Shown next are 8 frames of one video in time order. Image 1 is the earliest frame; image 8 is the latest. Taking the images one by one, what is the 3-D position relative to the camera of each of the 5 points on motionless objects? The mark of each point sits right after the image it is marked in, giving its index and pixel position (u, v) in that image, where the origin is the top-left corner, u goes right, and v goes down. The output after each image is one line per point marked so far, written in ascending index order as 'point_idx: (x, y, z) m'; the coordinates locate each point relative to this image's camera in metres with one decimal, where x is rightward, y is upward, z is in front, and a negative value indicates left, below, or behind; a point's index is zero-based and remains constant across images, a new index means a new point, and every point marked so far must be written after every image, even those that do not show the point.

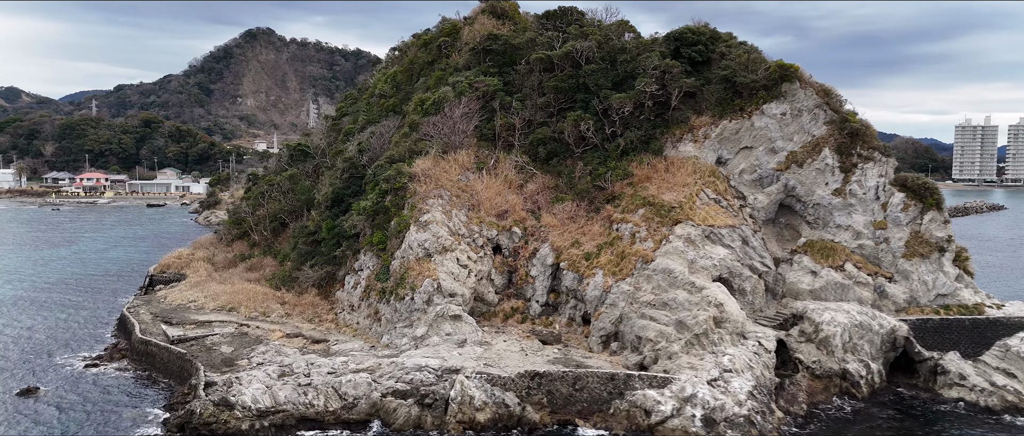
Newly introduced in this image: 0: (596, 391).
0: (+1.8, -3.6, +16.3) m
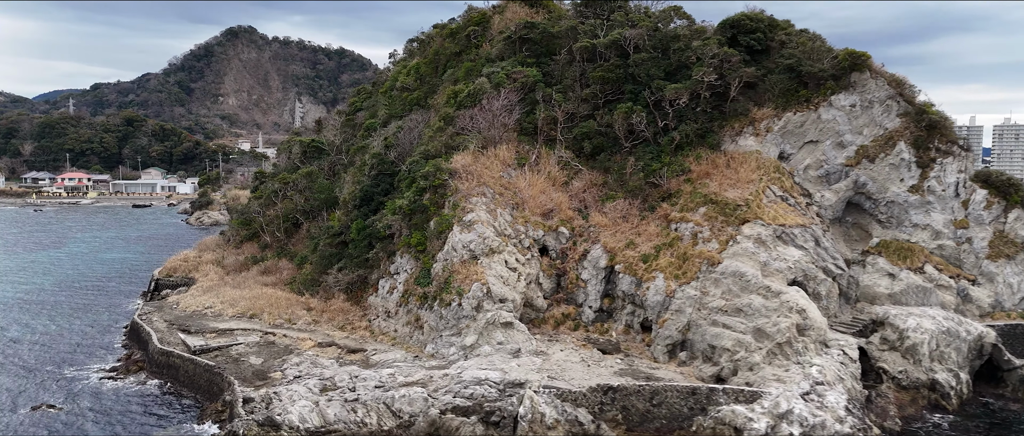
0: (+3.1, -3.6, +14.9) m
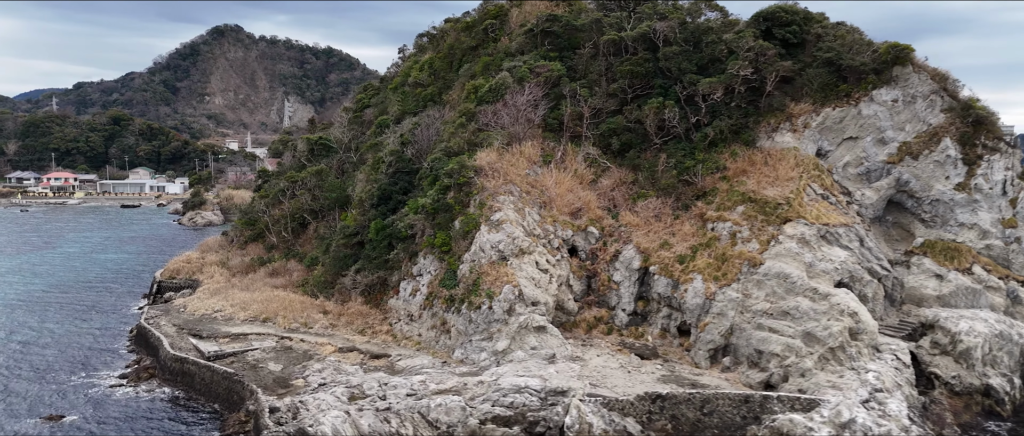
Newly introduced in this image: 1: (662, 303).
0: (+3.9, -3.6, +14.2) m
1: (+3.5, -2.0, +18.1) m
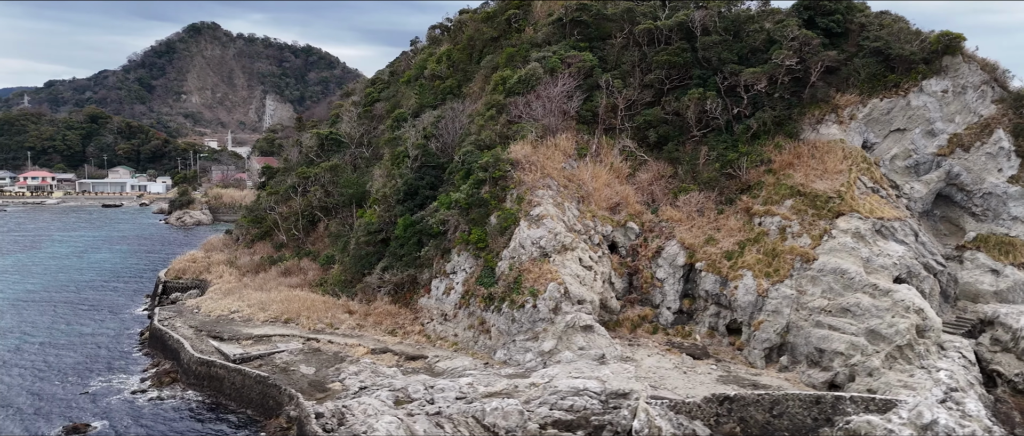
0: (+5.0, -3.5, +13.5) m
1: (+4.4, -1.8, +17.4) m
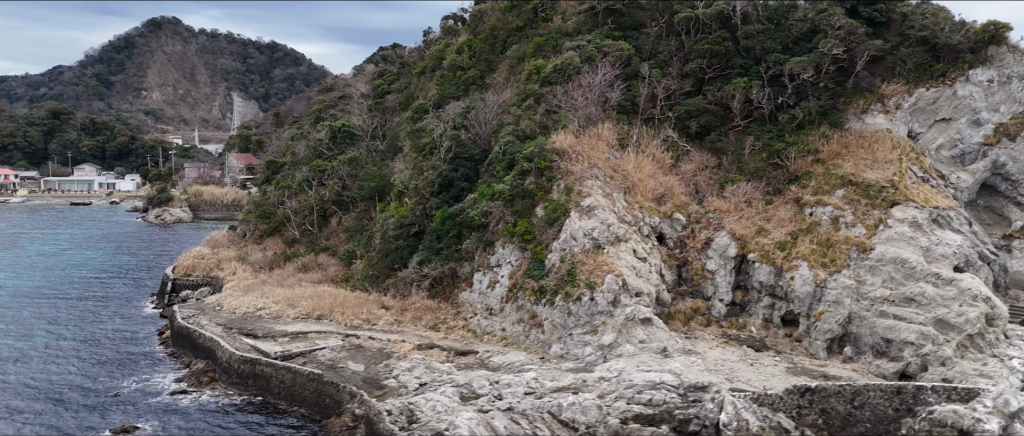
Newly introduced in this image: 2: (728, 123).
0: (+6.3, -3.3, +13.3) m
1: (+5.5, -1.6, +17.2) m
2: (+5.4, +2.4, +19.7) m
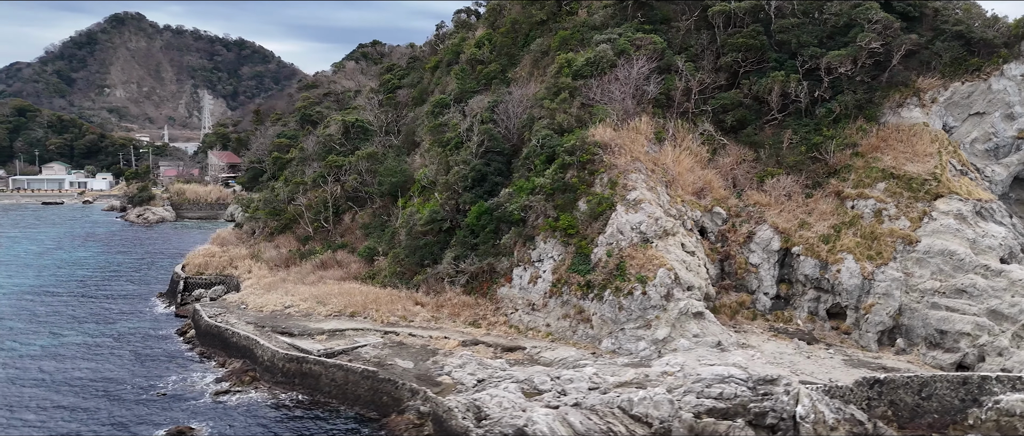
0: (+7.5, -3.1, +13.4) m
1: (+6.5, -1.5, +17.2) m
2: (+6.3, +2.5, +19.7) m
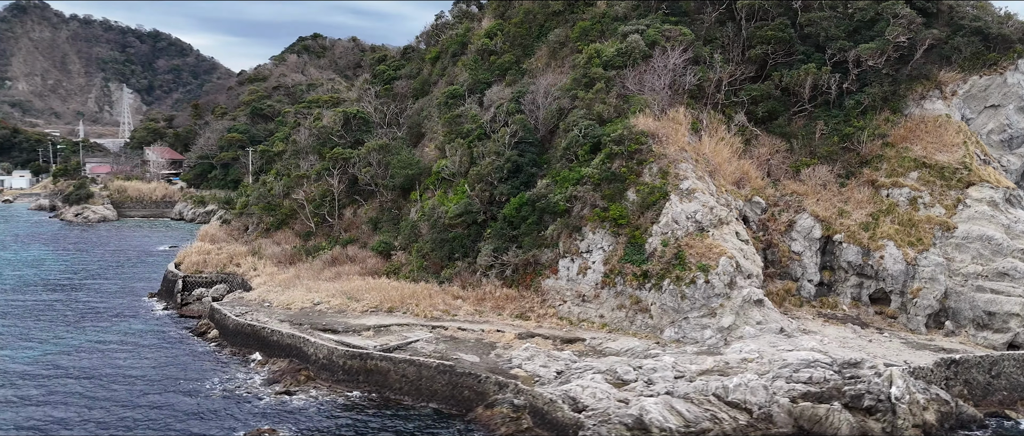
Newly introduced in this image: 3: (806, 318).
0: (+9.0, -2.8, +14.0) m
1: (+7.7, -1.2, +17.7) m
2: (+7.2, +2.8, +20.1) m
3: (+6.3, -2.1, +16.7) m
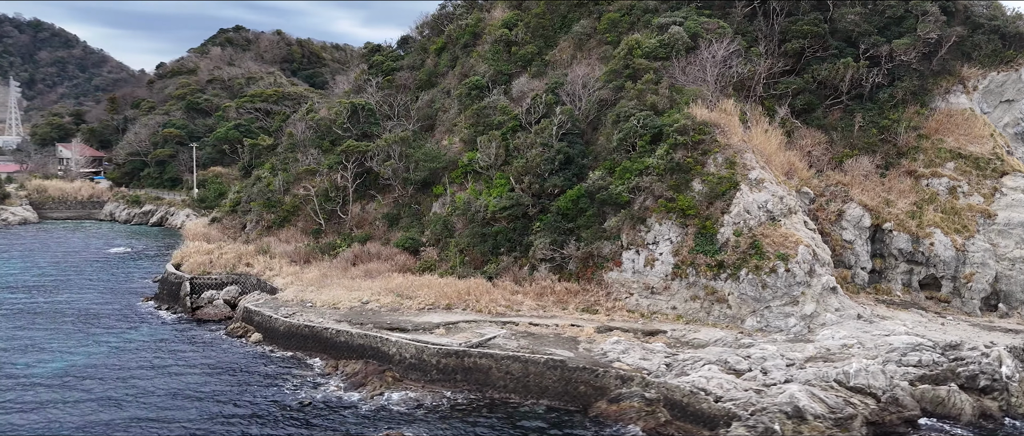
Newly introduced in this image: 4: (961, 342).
0: (+10.9, -2.6, +14.8) m
1: (+9.1, -0.9, +18.3) m
2: (+8.3, +3.1, +20.6) m
3: (+7.9, -1.9, +17.2) m
4: (+8.2, -2.3, +14.4) m
